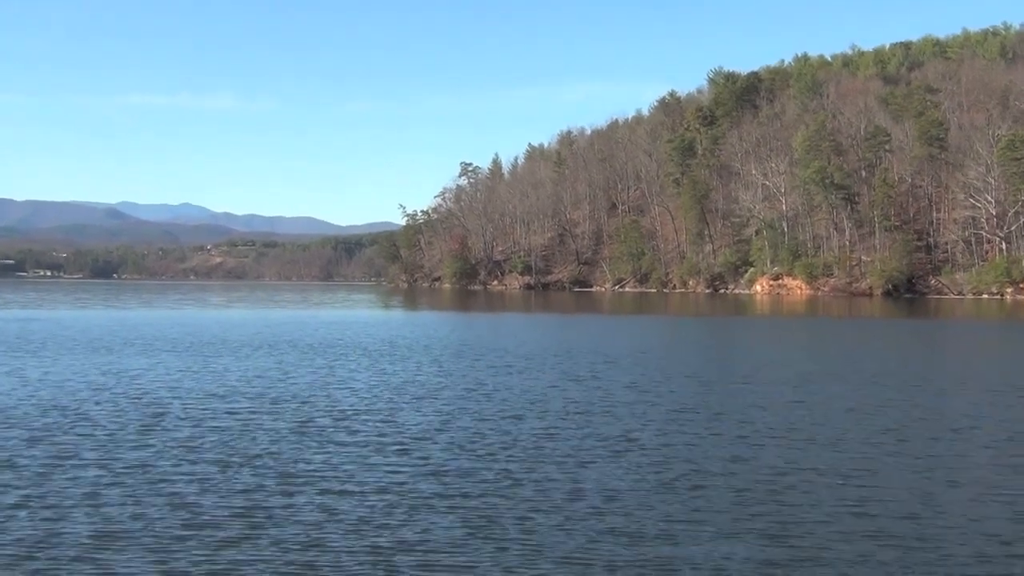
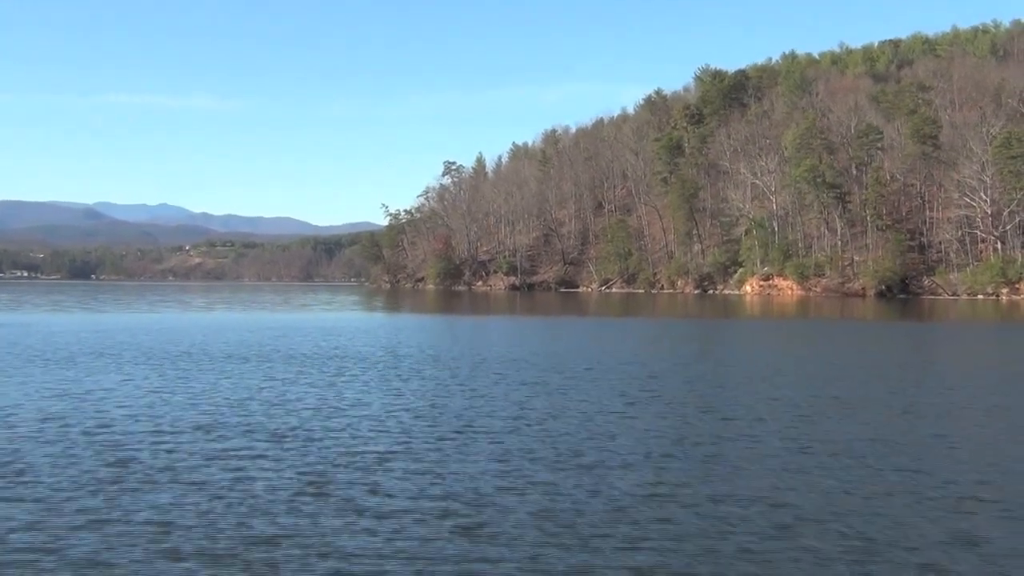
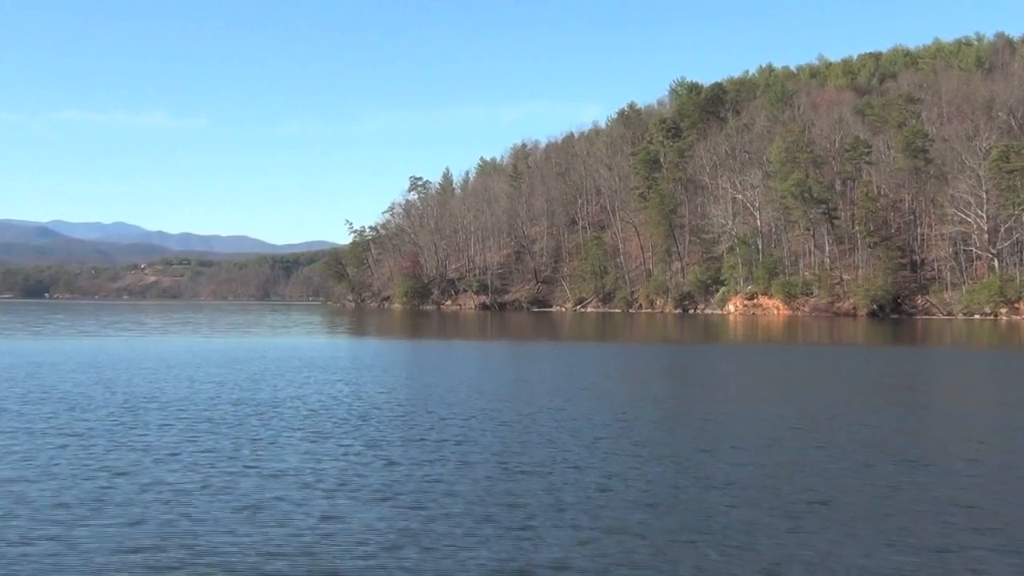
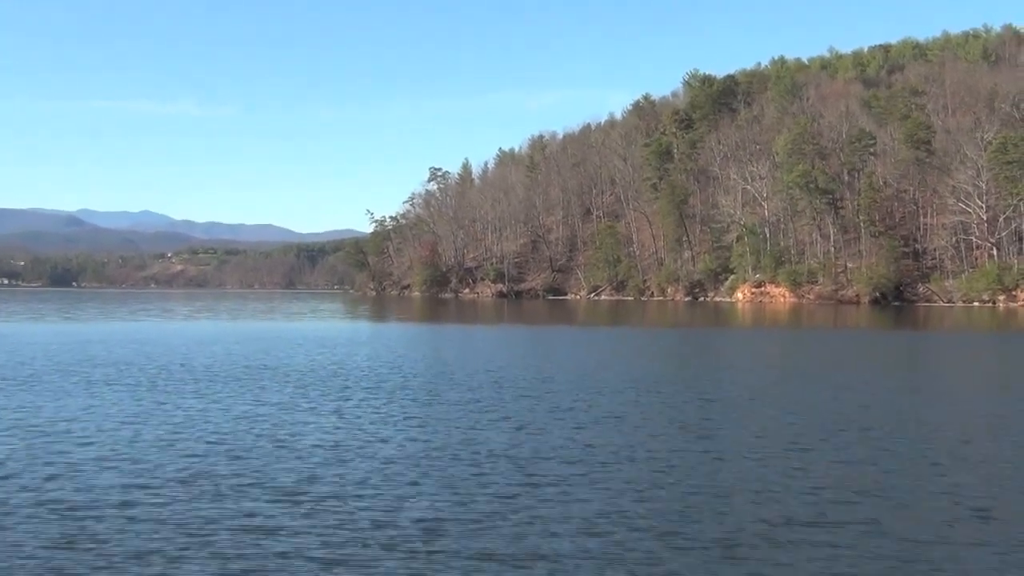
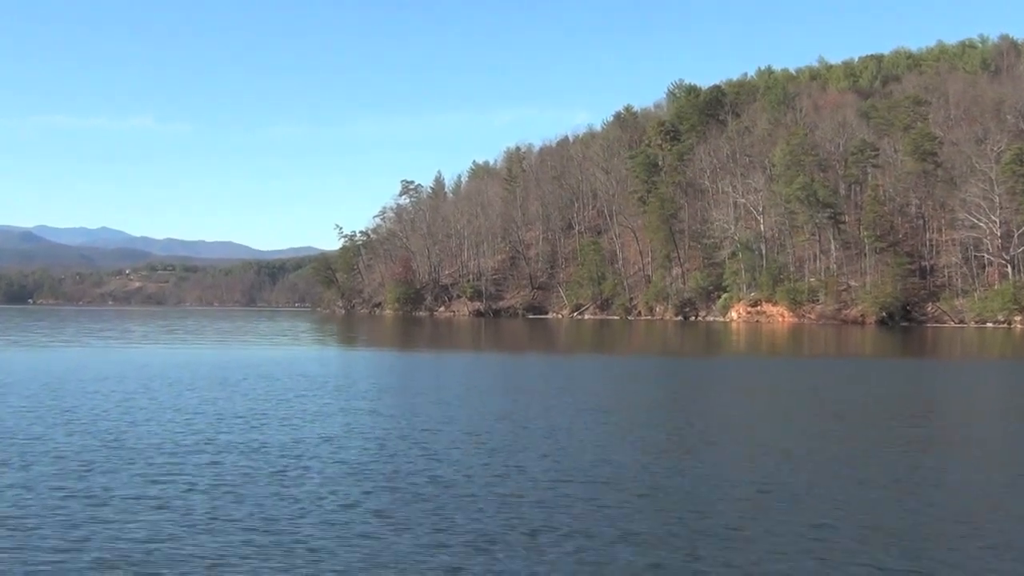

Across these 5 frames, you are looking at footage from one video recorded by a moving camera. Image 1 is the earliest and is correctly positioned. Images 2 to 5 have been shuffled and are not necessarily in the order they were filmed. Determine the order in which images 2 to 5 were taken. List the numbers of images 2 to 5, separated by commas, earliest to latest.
2, 4, 3, 5
